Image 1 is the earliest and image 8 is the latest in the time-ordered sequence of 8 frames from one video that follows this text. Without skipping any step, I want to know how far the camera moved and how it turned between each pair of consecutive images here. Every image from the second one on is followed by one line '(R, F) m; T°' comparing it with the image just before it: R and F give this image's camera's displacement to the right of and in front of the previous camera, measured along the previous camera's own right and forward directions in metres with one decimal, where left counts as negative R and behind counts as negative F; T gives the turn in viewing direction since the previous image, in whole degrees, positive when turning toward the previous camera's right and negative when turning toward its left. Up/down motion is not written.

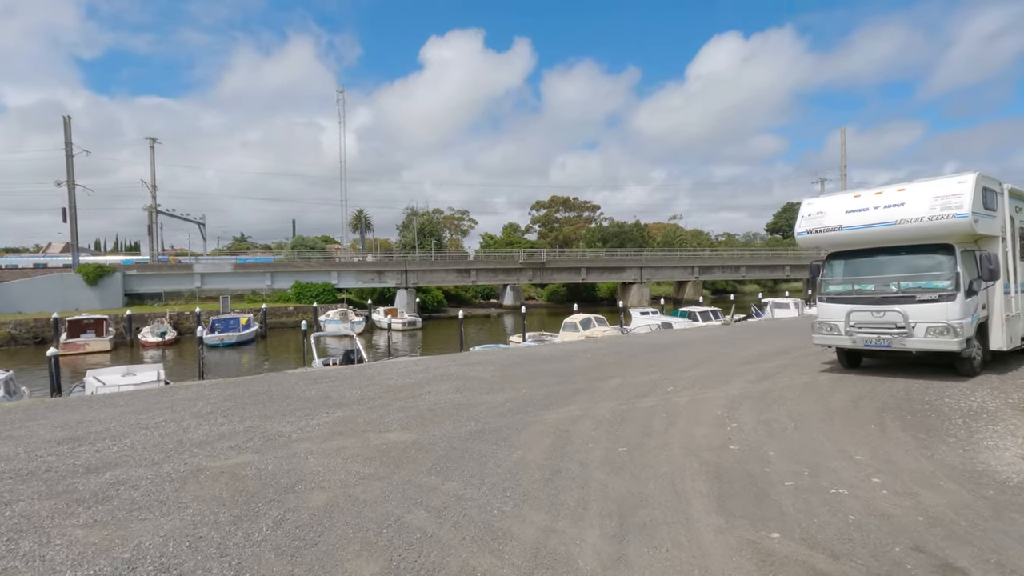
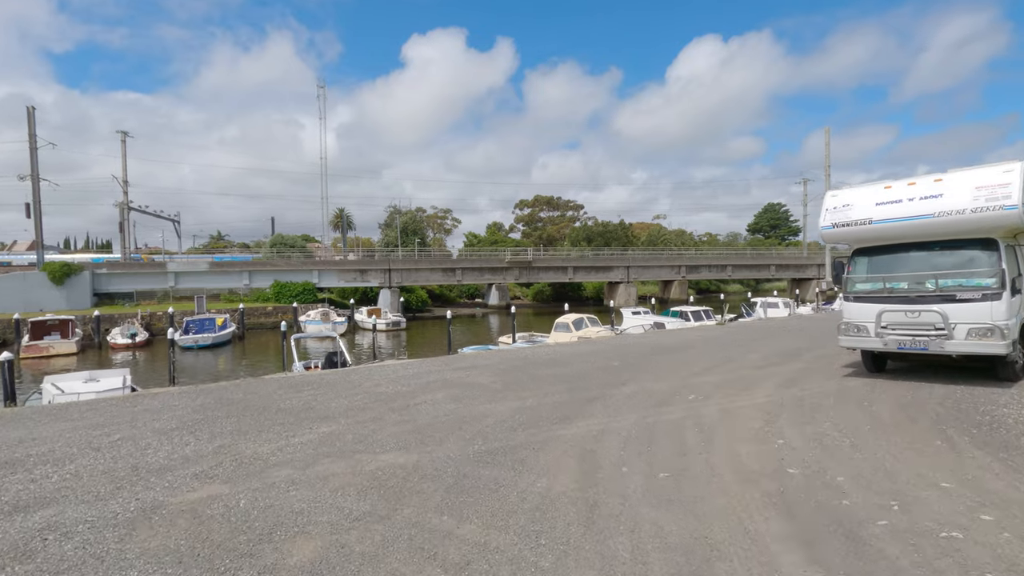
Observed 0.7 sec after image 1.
(-0.4, +1.0) m; +2°
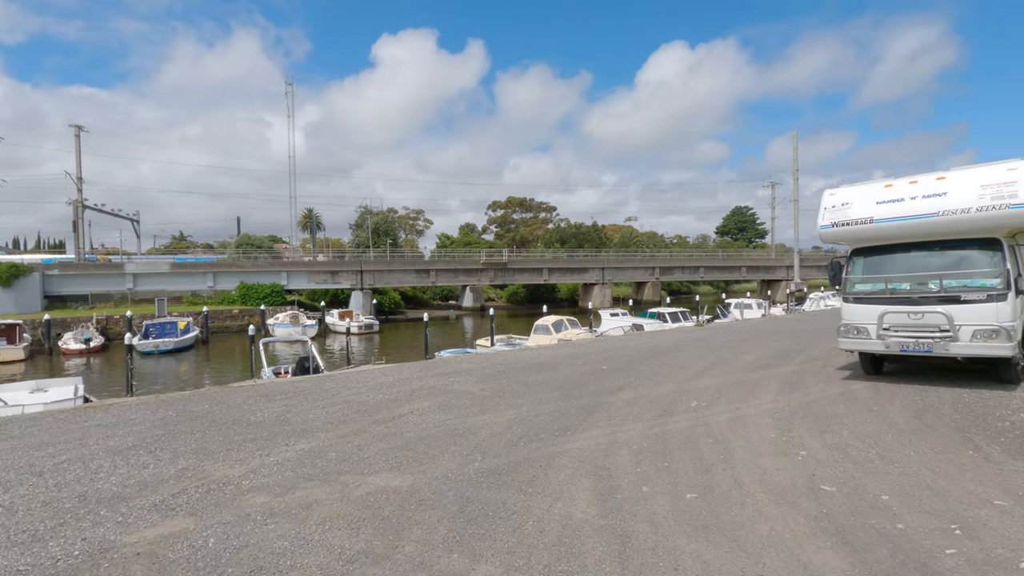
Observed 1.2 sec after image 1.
(-0.3, +0.6) m; +3°
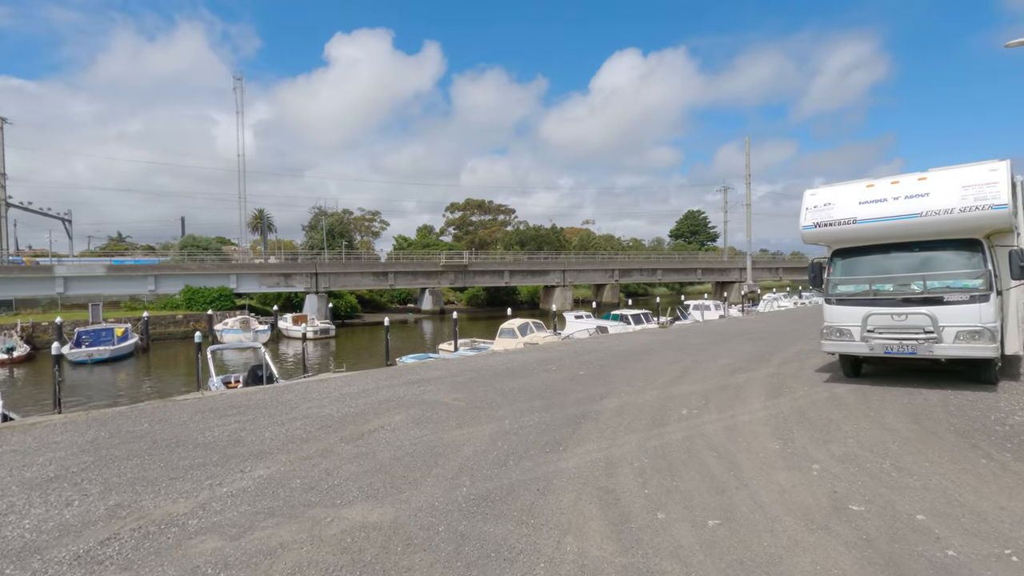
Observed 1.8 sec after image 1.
(-0.3, +0.6) m; +5°
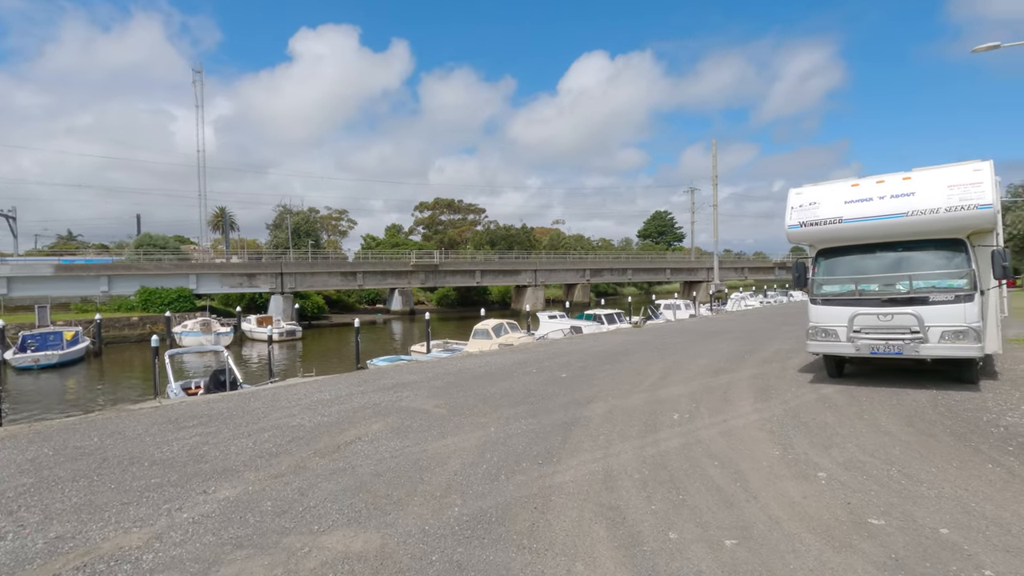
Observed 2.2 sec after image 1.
(-0.2, +0.4) m; +3°
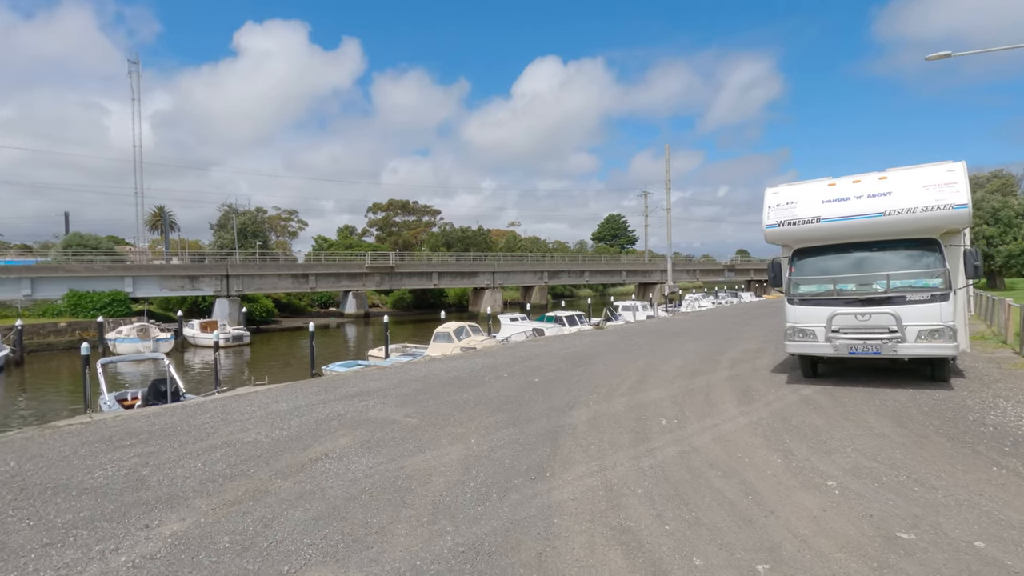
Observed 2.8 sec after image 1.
(-0.3, +0.5) m; +5°
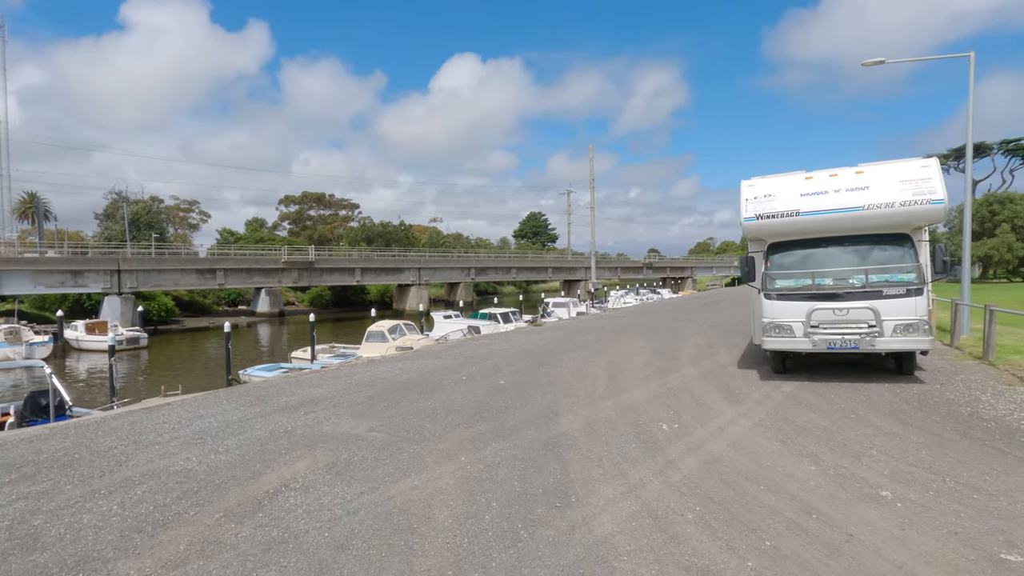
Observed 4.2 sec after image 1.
(-0.9, +1.0) m; +9°
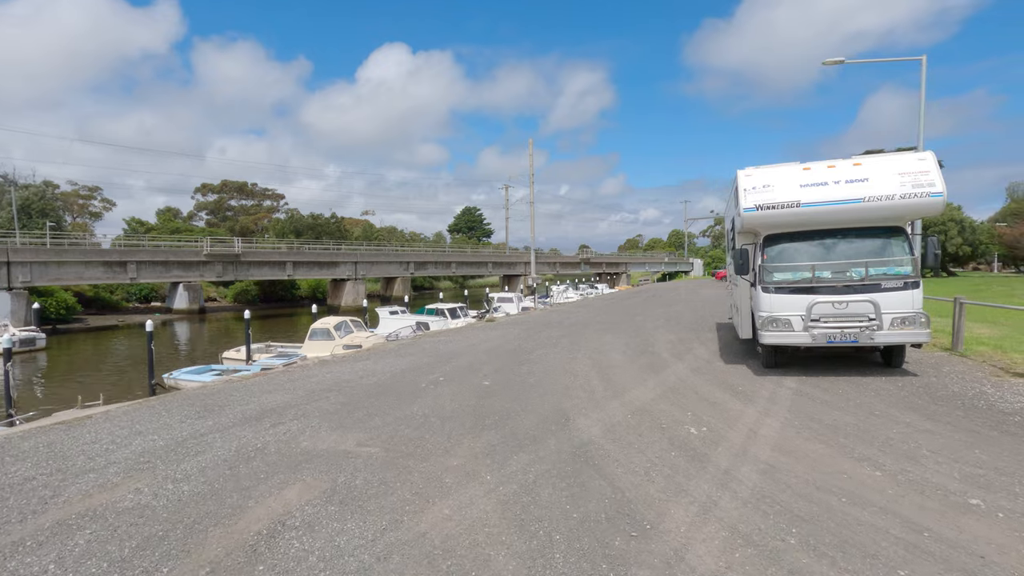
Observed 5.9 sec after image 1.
(-1.0, +0.9) m; +7°
